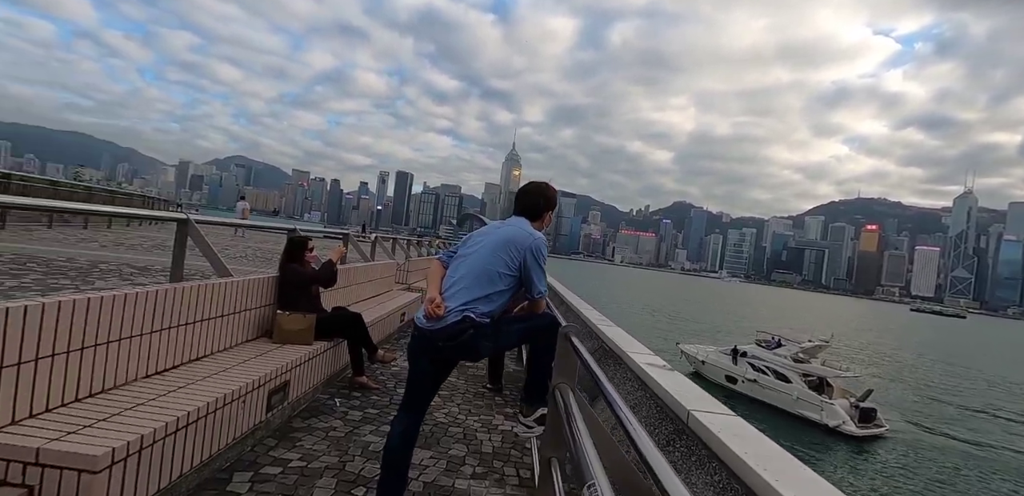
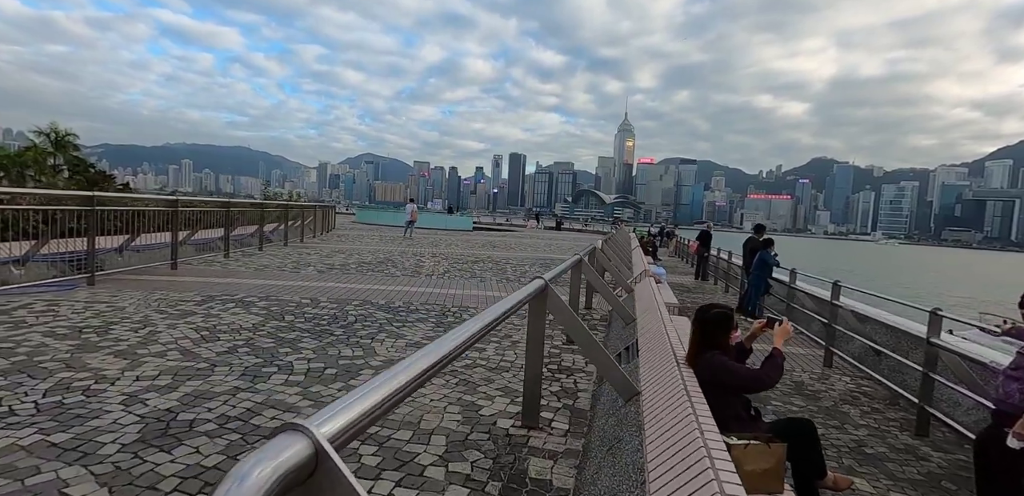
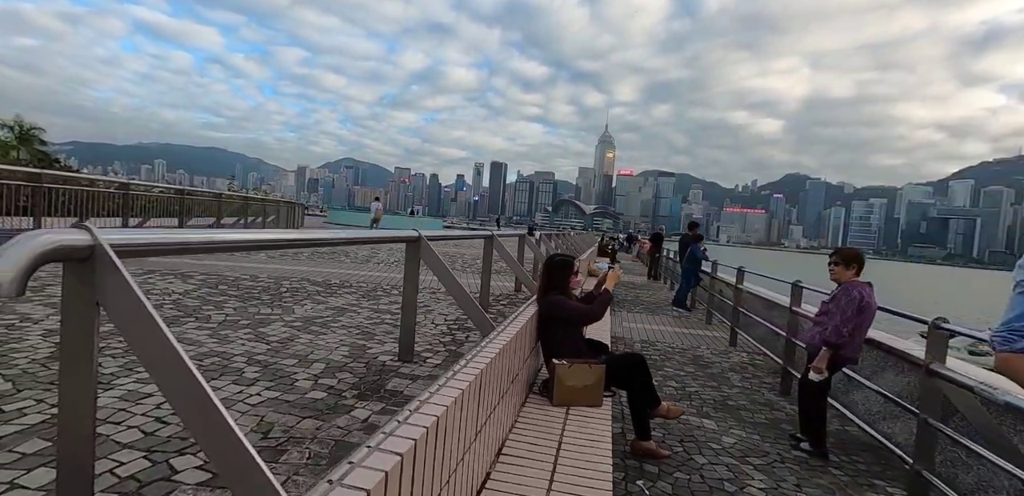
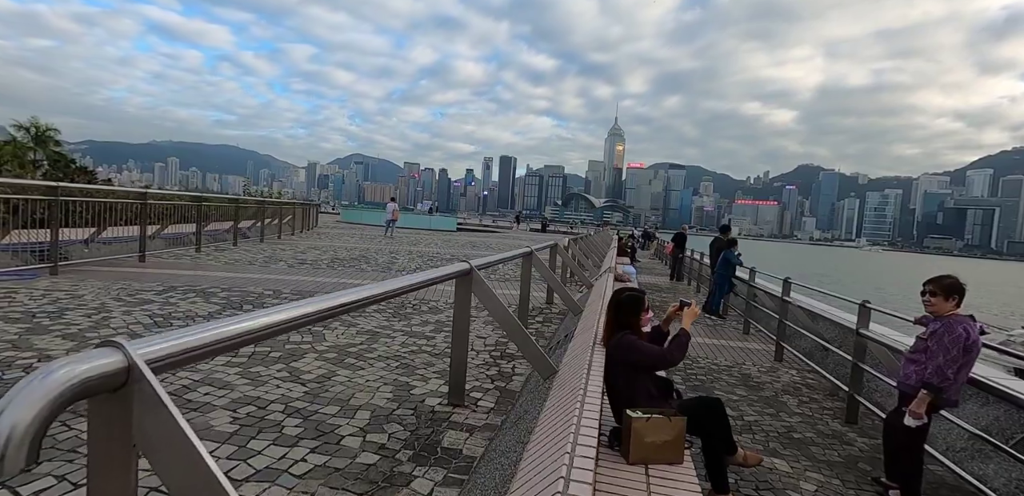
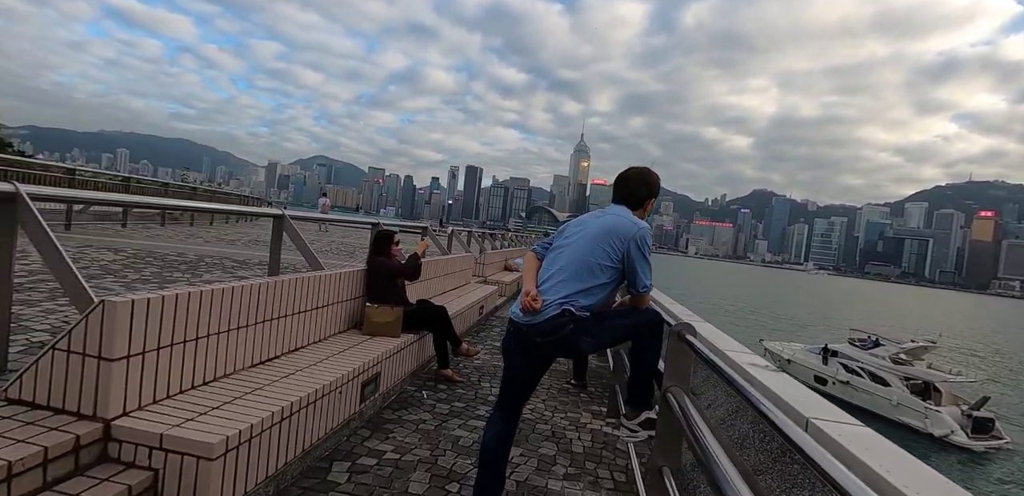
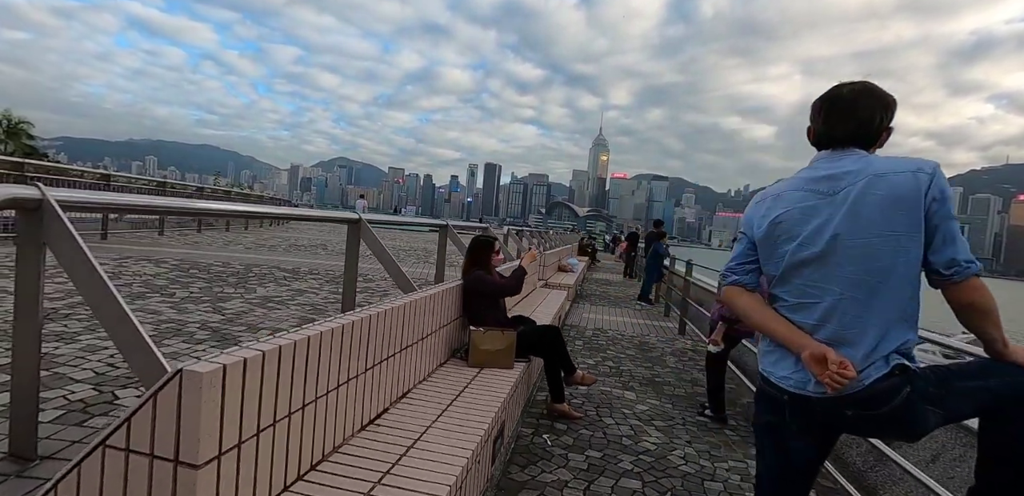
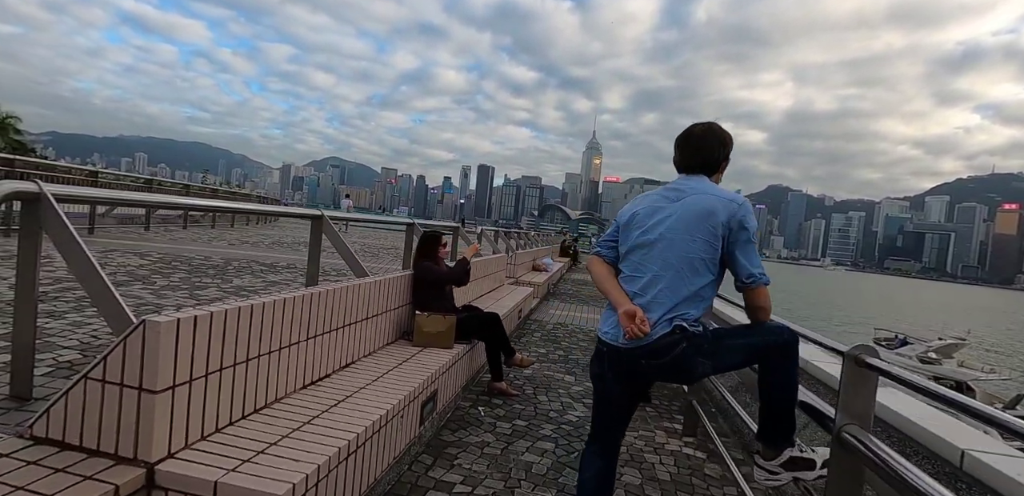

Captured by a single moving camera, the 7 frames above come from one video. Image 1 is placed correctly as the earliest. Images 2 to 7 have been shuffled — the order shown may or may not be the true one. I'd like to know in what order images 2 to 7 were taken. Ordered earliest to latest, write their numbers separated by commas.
5, 7, 6, 3, 4, 2
